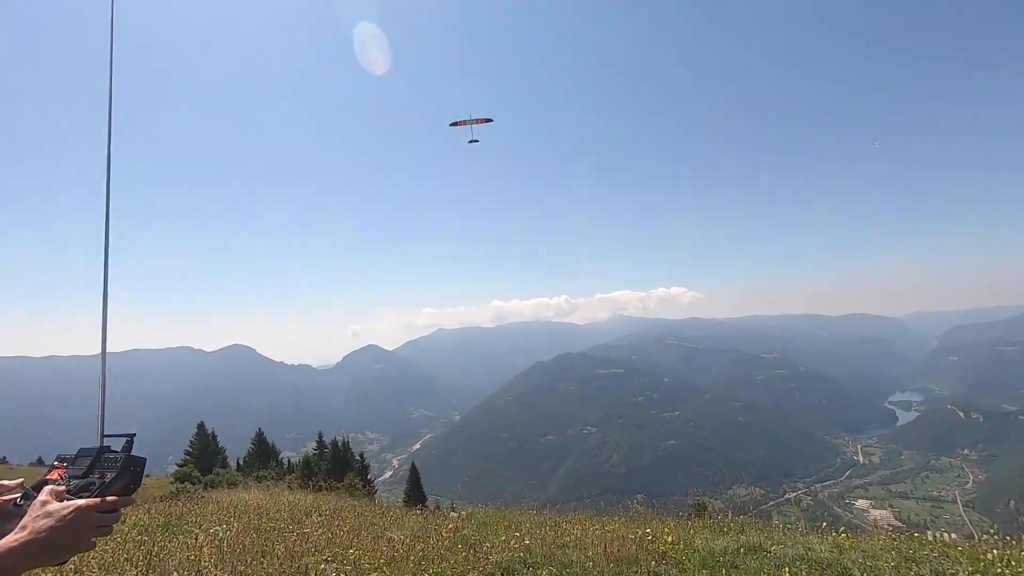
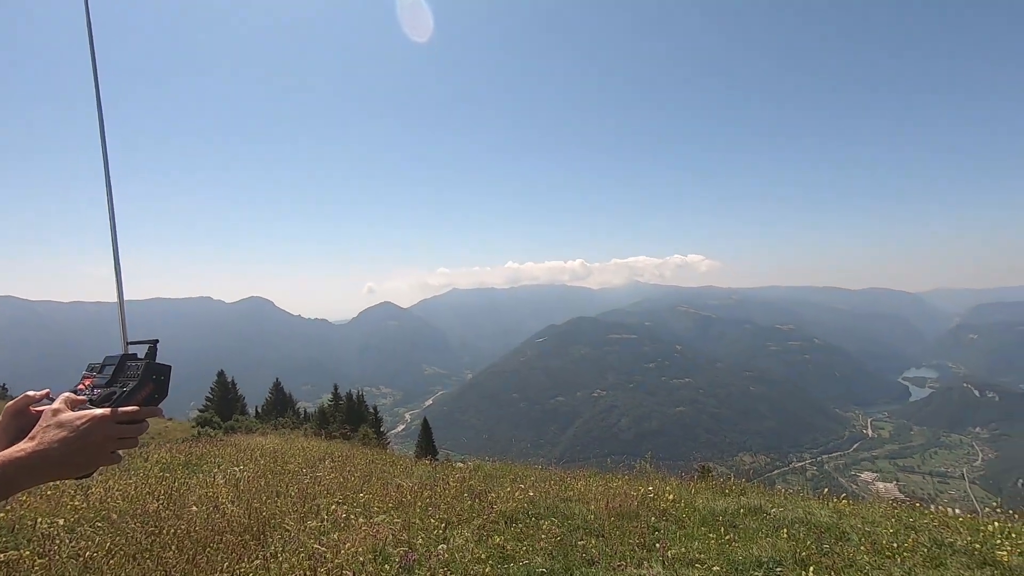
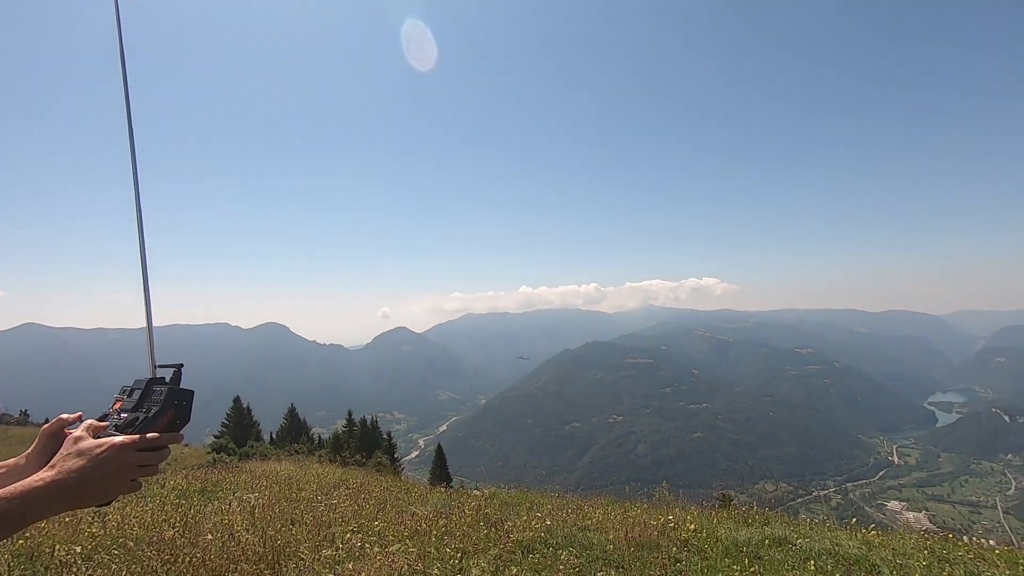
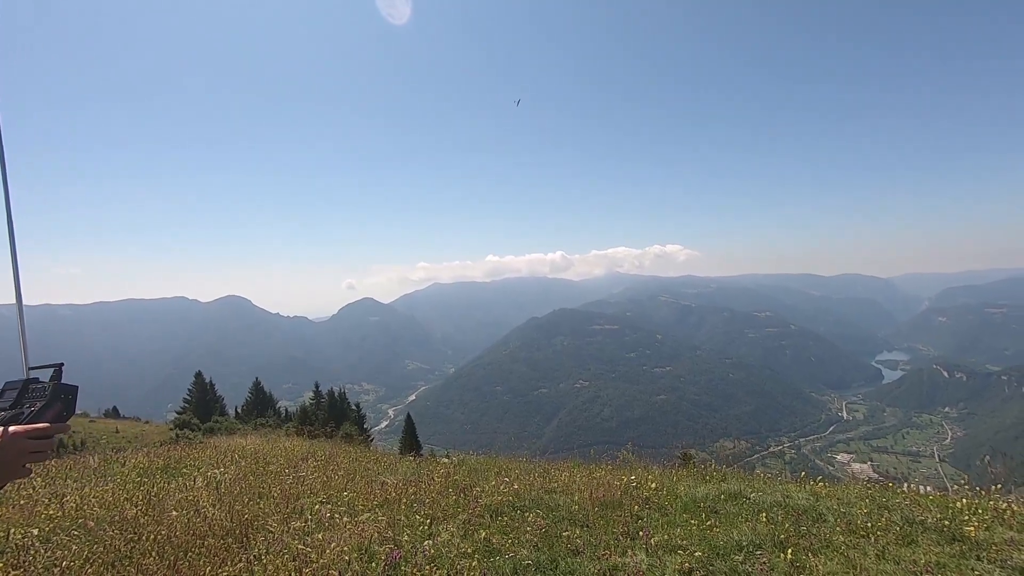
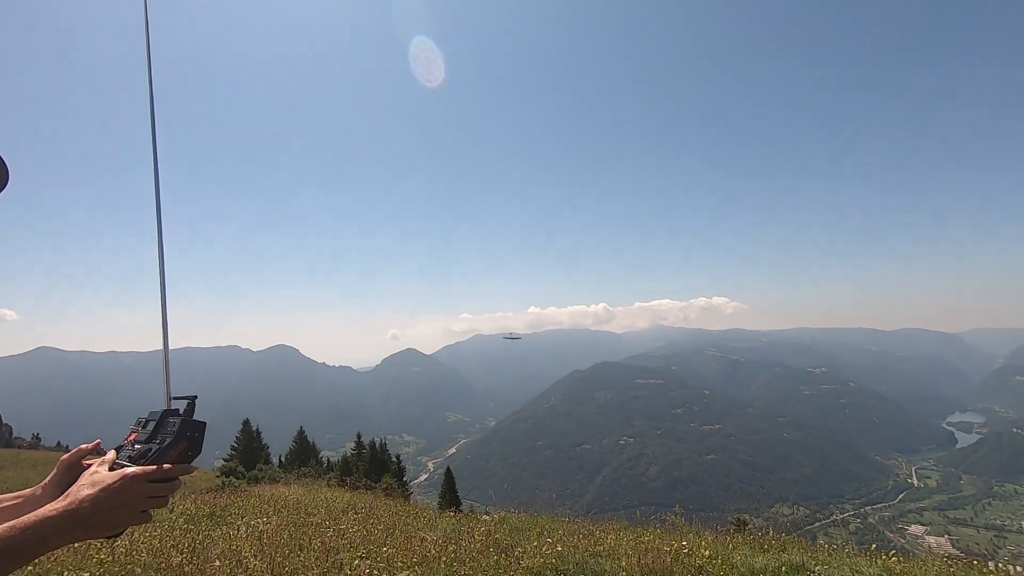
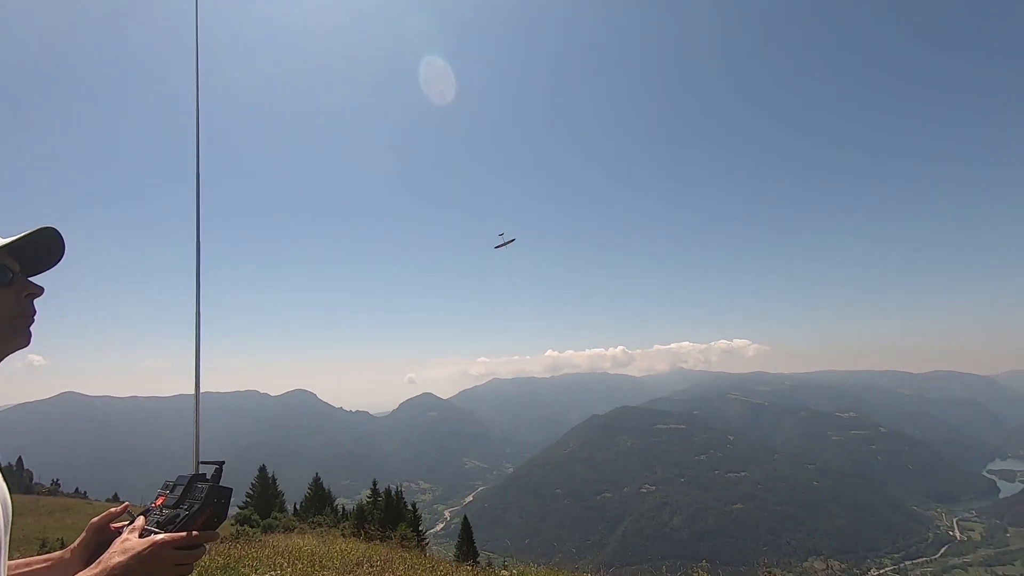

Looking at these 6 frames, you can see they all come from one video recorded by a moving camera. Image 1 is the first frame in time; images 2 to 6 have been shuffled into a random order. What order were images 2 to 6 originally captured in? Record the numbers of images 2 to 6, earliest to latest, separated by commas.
6, 5, 3, 2, 4
